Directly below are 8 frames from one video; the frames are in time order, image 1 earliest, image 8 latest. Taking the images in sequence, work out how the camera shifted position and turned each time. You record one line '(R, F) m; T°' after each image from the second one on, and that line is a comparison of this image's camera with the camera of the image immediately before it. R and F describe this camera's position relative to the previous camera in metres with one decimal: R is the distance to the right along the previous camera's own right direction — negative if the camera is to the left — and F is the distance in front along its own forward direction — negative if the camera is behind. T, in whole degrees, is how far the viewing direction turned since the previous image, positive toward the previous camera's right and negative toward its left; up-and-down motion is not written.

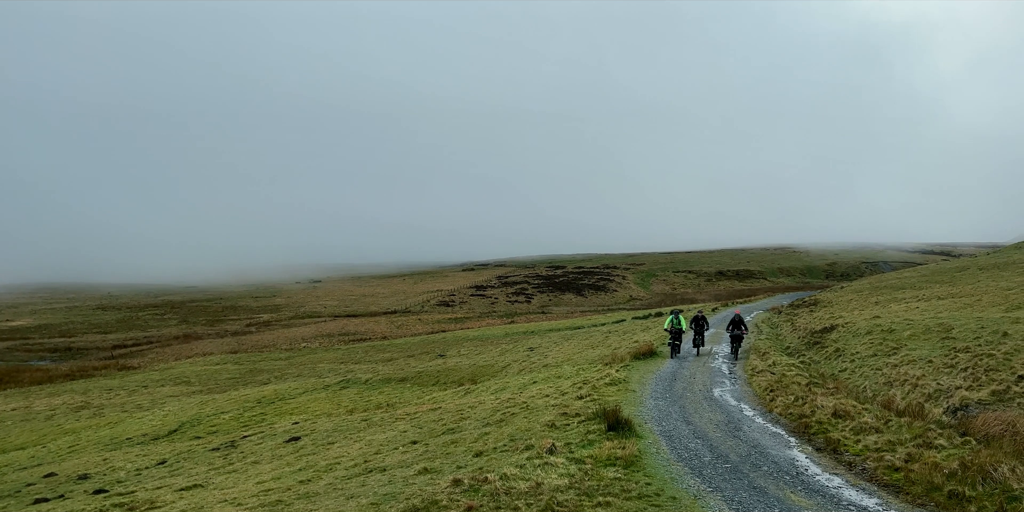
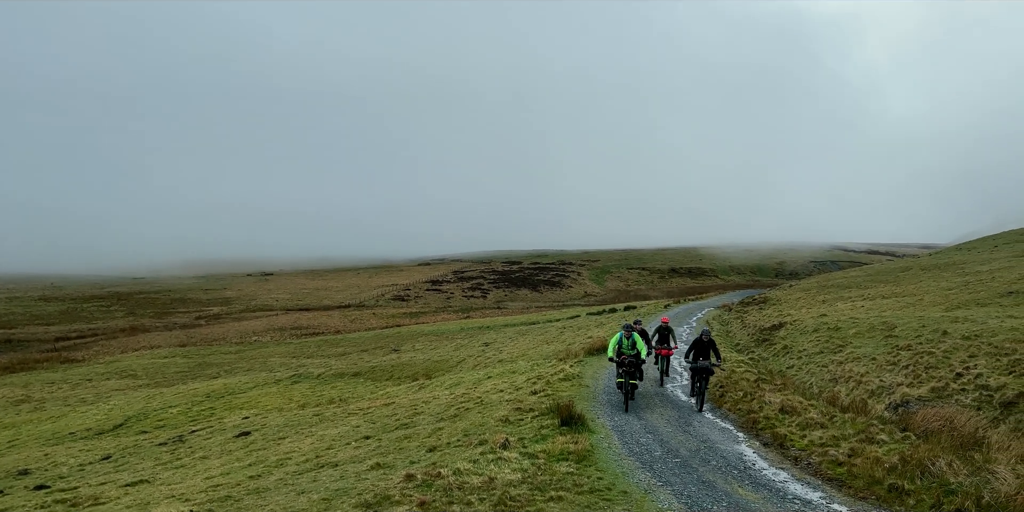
(+0.7, 0.0) m; +2°
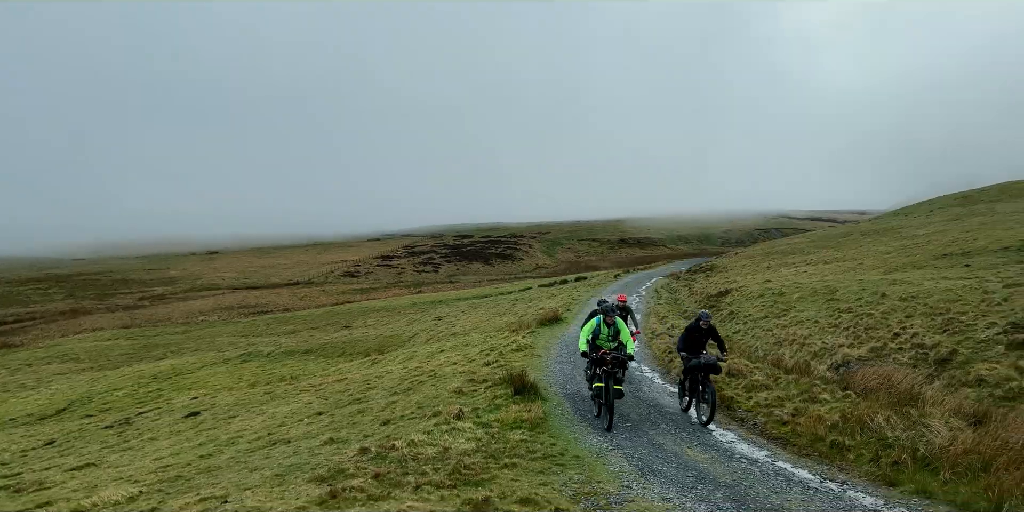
(+0.8, 0.0) m; +2°
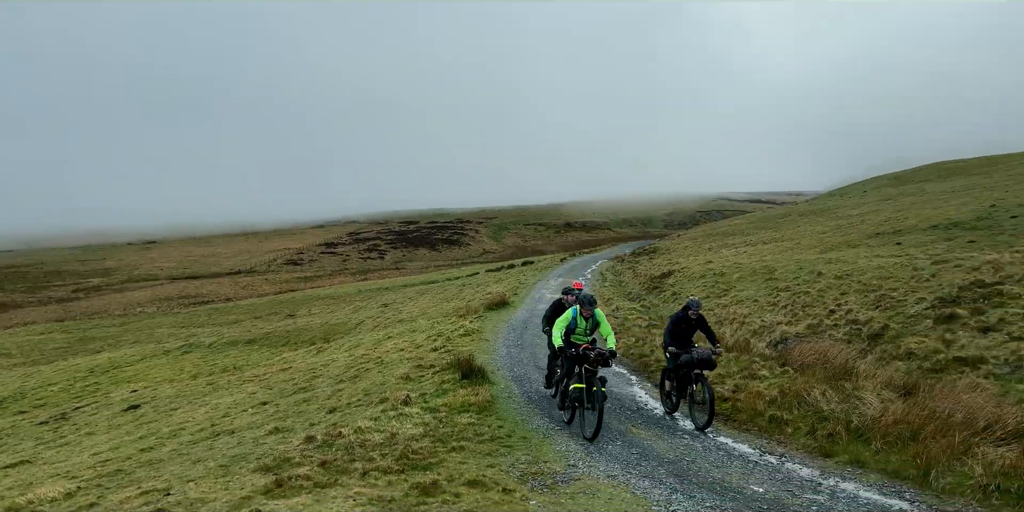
(+0.9, 0.0) m; +2°
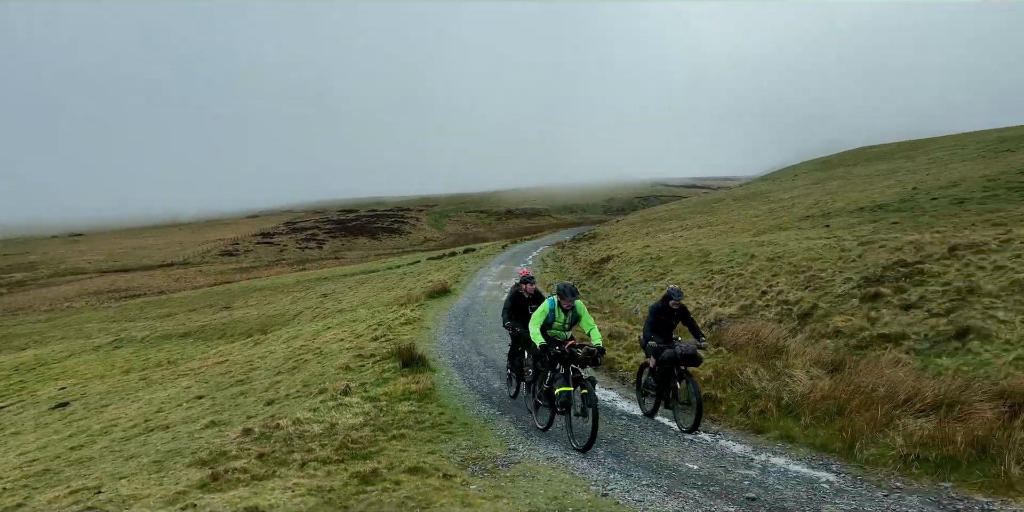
(+1.0, 0.0) m; +2°
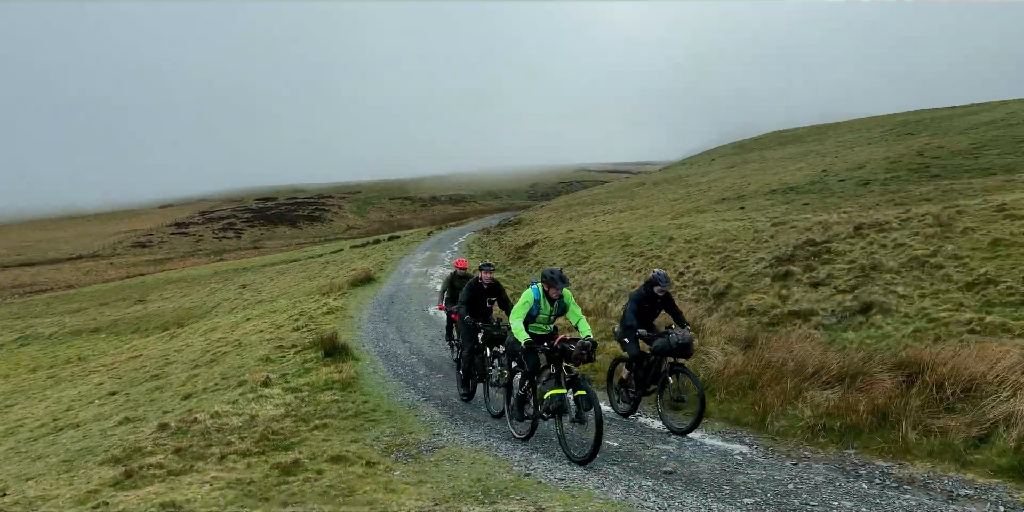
(+1.3, -0.1) m; +3°
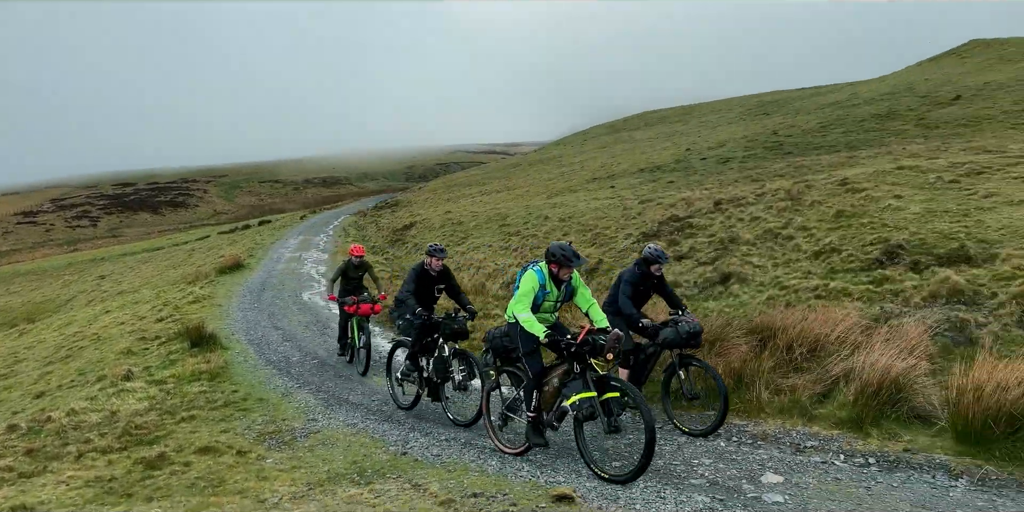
(+2.2, -0.2) m; +5°
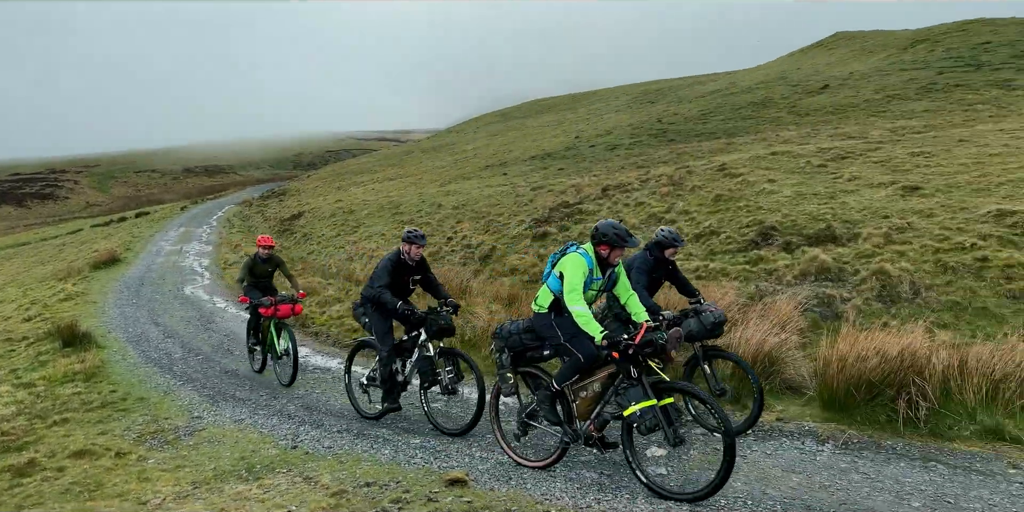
(+1.9, -0.1) m; +4°
